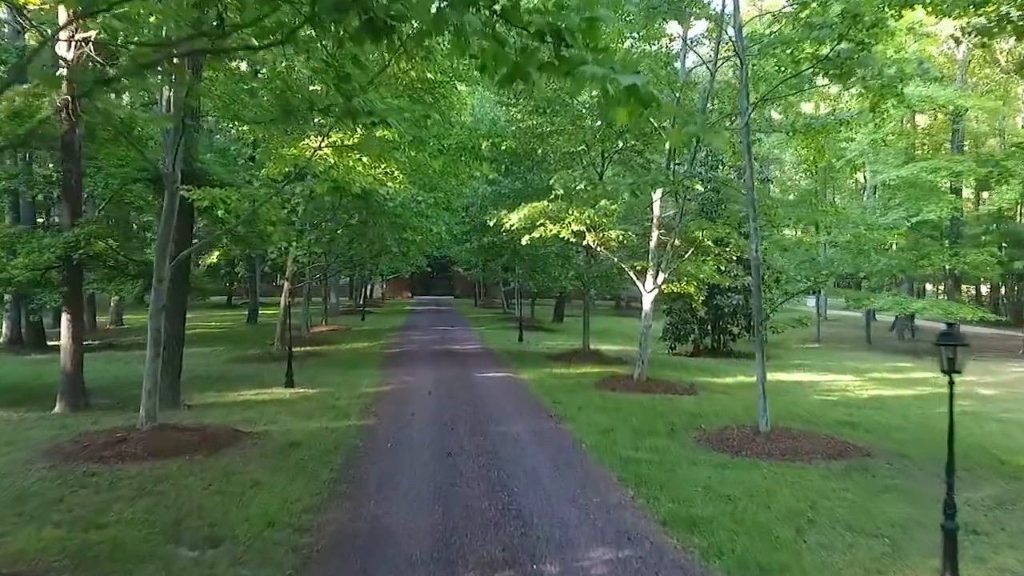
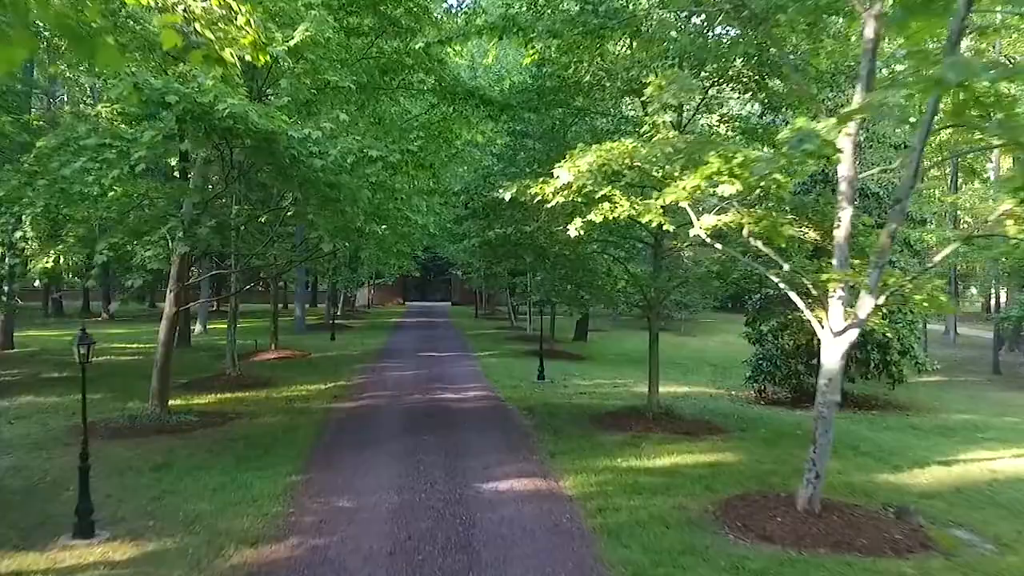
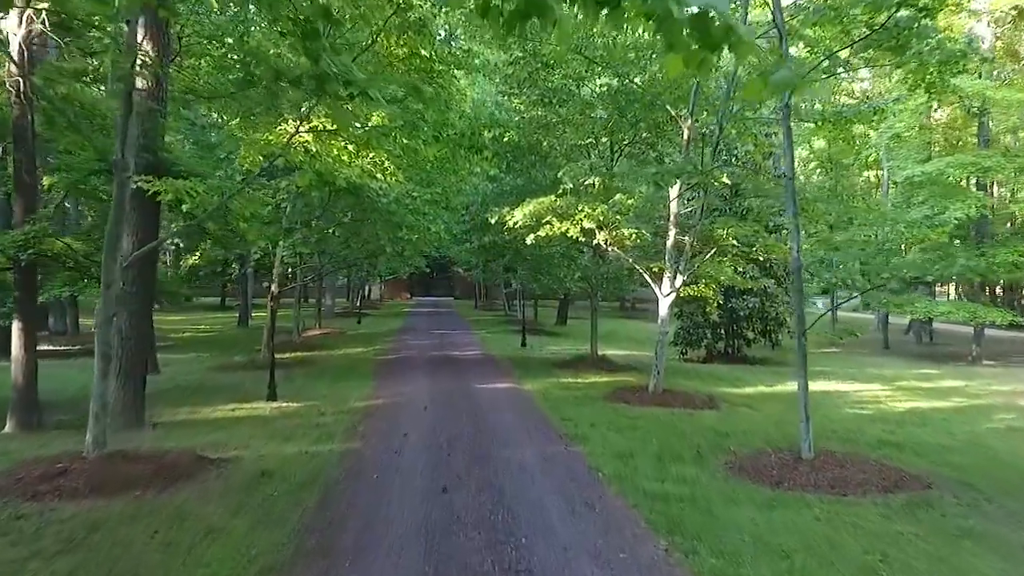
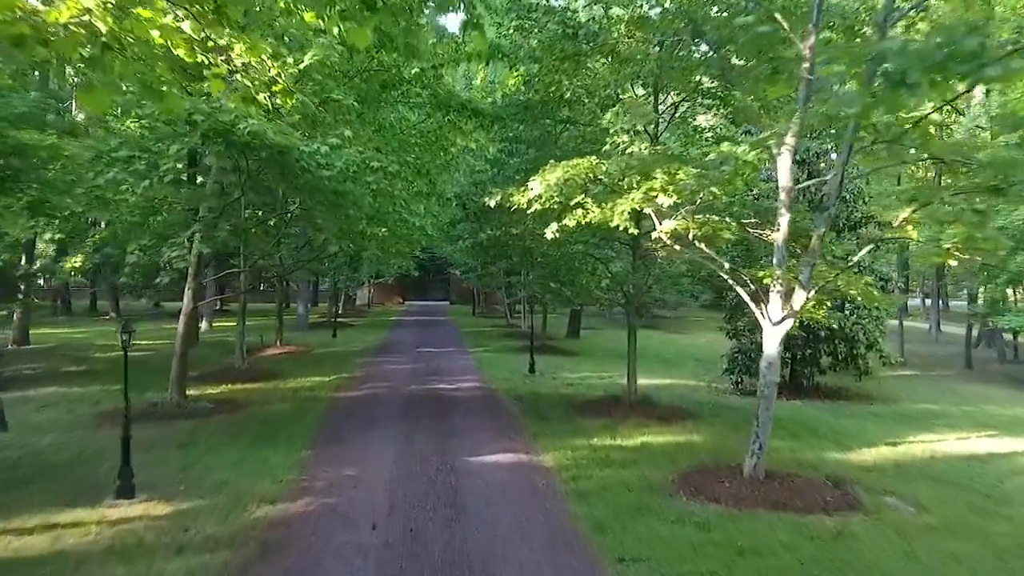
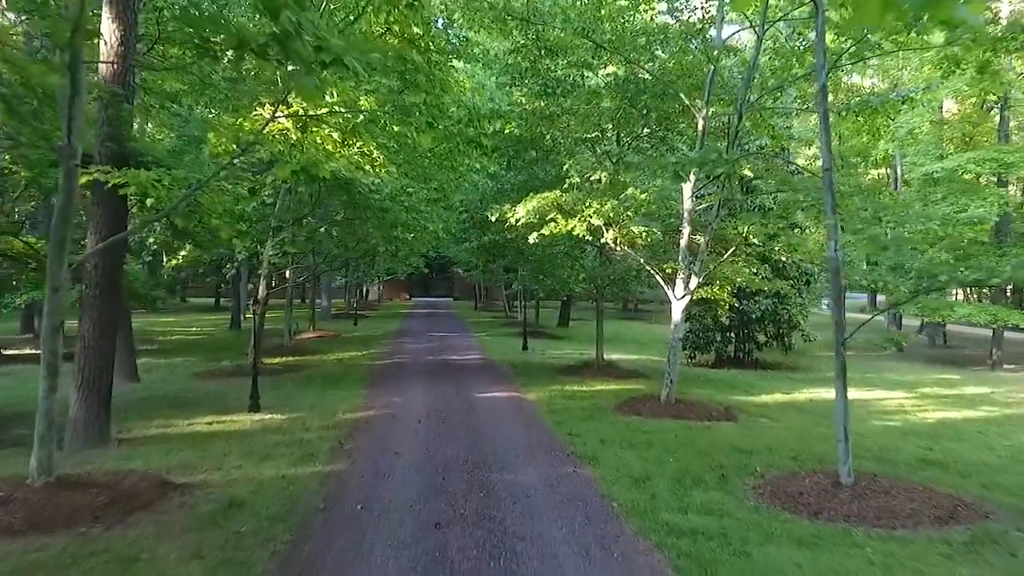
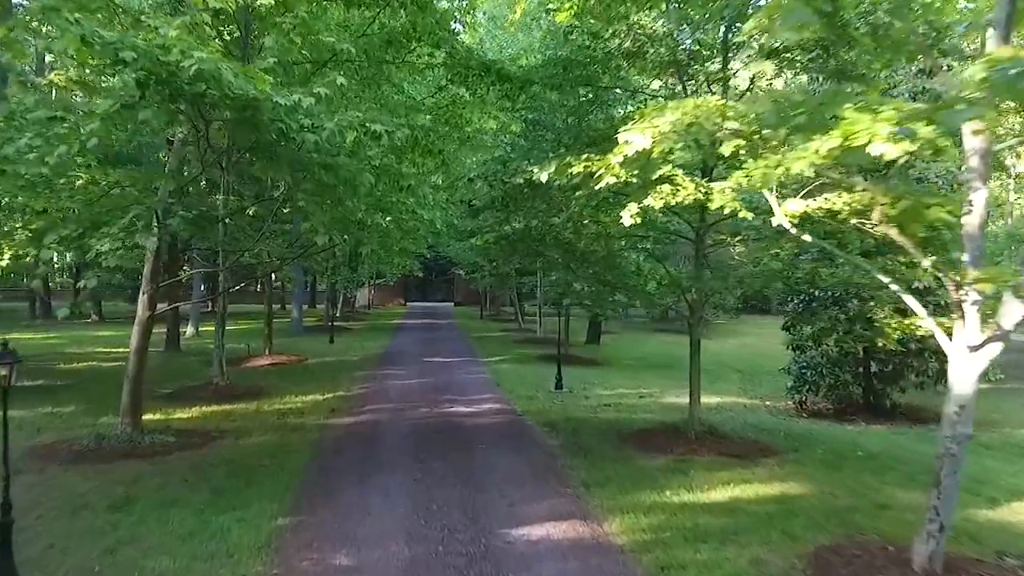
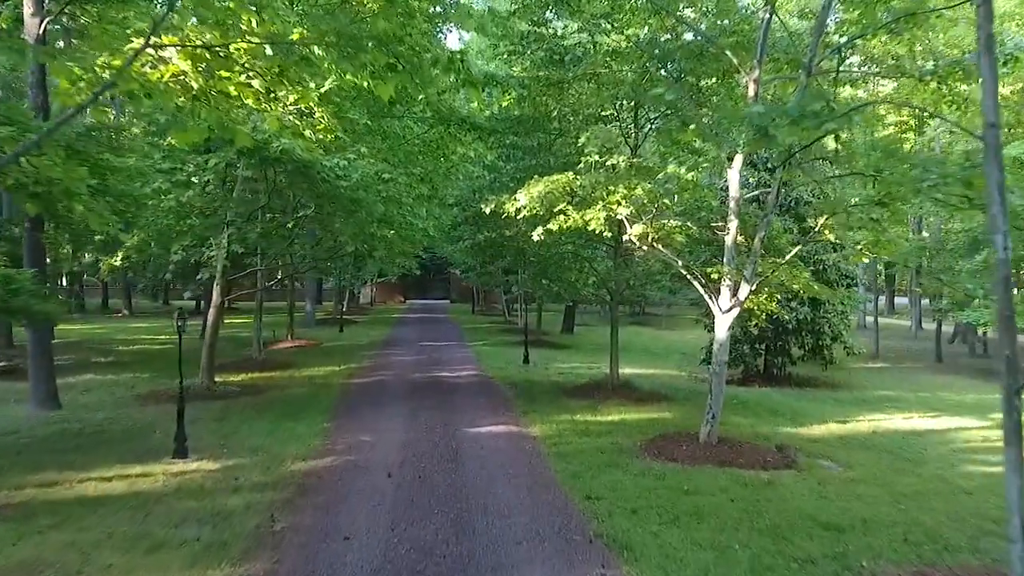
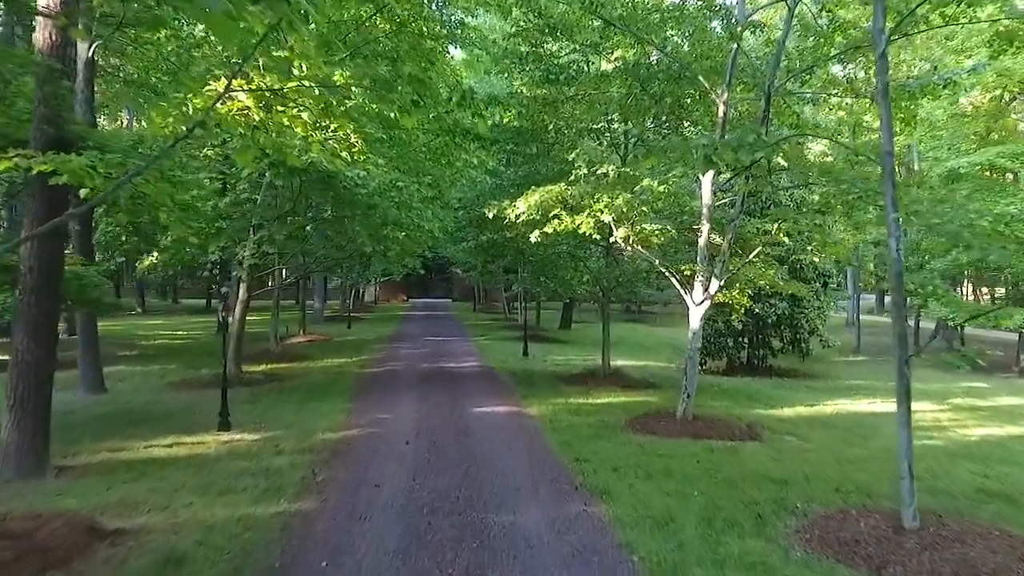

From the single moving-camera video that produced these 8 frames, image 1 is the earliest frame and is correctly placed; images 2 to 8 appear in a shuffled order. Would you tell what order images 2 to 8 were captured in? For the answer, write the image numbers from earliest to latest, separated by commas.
3, 5, 8, 7, 4, 2, 6
